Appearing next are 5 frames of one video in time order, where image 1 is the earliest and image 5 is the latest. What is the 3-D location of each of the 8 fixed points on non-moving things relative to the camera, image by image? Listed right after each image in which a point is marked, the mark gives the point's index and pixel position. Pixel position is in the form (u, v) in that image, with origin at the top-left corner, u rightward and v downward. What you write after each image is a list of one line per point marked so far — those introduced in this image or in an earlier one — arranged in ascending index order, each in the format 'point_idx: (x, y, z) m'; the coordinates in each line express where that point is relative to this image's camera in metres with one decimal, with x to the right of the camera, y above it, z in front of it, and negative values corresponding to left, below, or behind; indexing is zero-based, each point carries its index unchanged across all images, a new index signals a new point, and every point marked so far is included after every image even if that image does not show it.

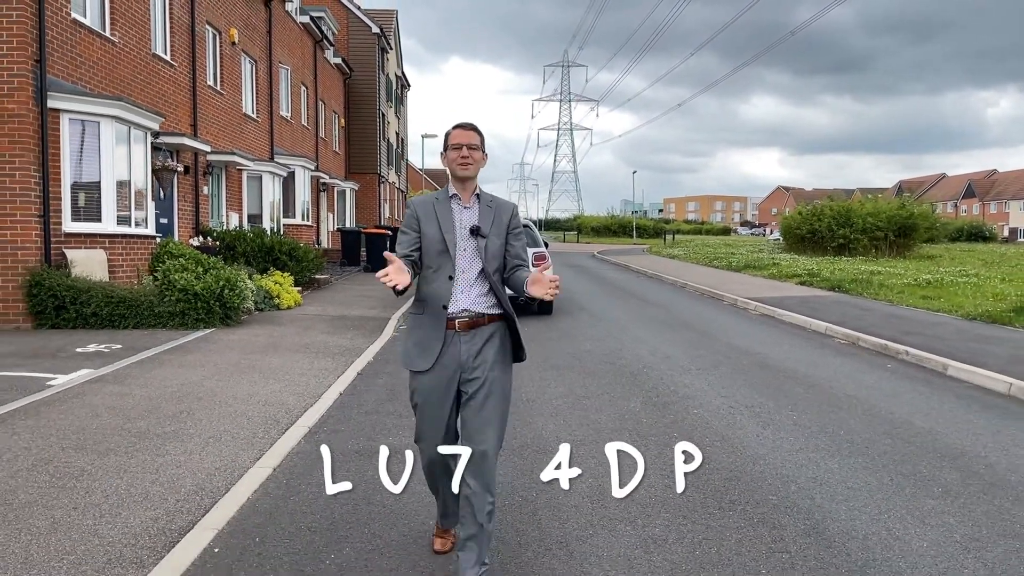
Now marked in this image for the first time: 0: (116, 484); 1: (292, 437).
0: (-2.3, -1.1, +4.9) m
1: (-1.6, -1.1, +5.9) m
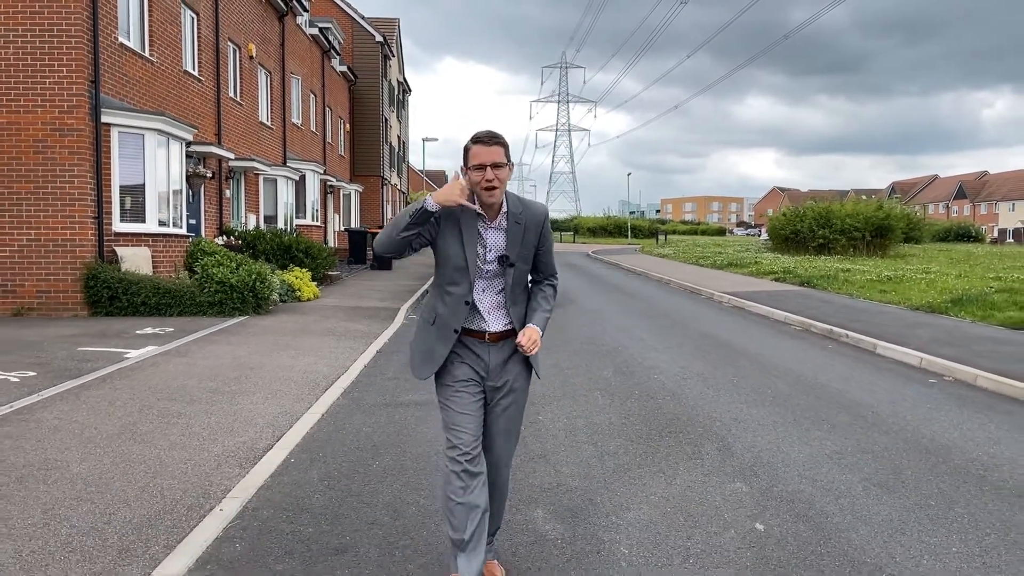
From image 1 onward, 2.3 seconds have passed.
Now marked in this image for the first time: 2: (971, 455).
0: (-2.4, -1.0, +6.4) m
1: (-1.6, -1.0, +7.5) m
2: (+3.1, -1.1, +5.6) m
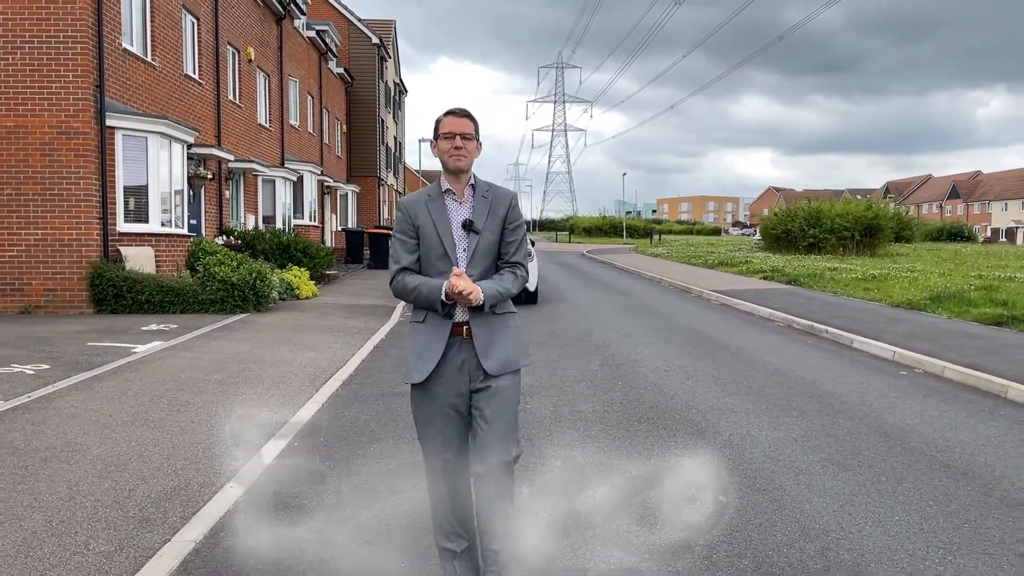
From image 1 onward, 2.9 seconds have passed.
0: (-2.5, -1.0, +6.8) m
1: (-1.7, -0.9, +7.9) m
2: (+3.1, -1.1, +6.0) m
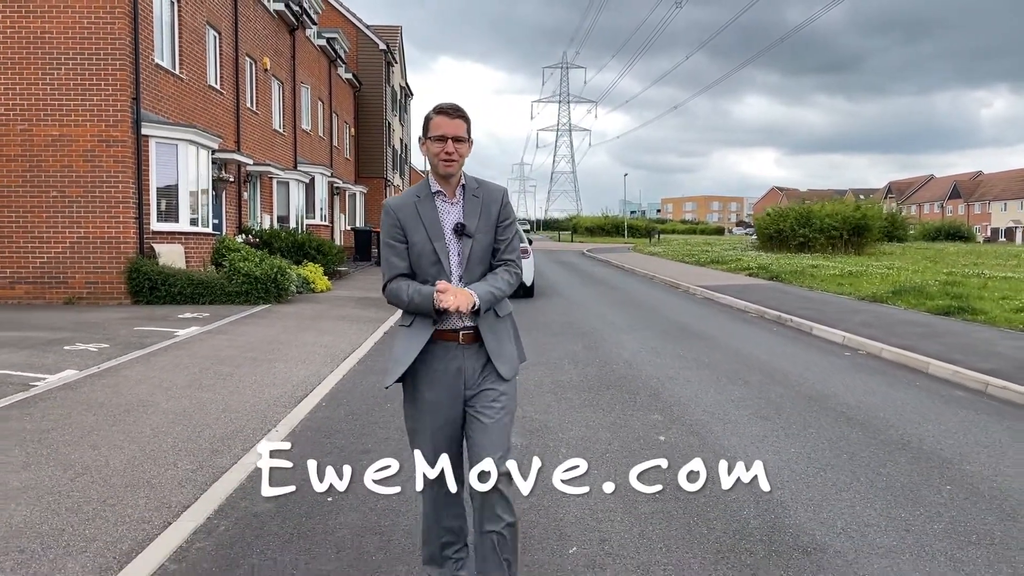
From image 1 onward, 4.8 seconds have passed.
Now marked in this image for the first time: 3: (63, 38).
0: (-2.6, -0.9, +8.1) m
1: (-1.8, -0.8, +9.2) m
2: (+3.0, -1.0, +7.3) m
3: (-7.6, +4.2, +13.8) m
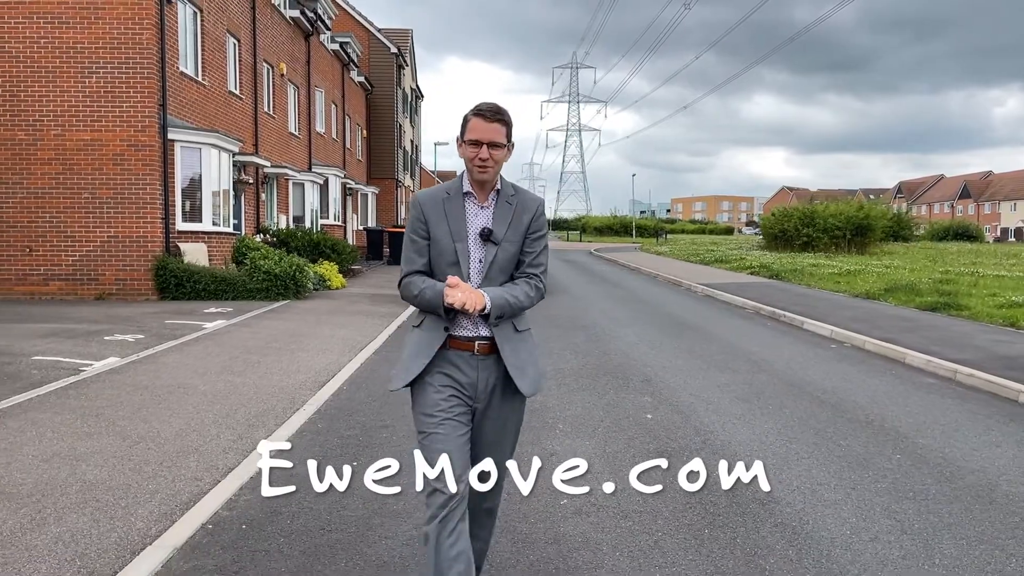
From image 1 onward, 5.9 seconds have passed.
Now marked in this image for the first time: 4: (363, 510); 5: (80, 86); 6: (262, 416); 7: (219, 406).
0: (-2.5, -0.8, +8.8) m
1: (-1.8, -0.8, +9.9) m
2: (+3.0, -1.0, +8.0) m
3: (-7.5, +4.3, +14.6) m
4: (-0.8, -1.2, +4.6) m
5: (-7.7, +3.6, +14.6) m
6: (-2.1, -1.1, +6.7) m
7: (-2.5, -1.0, +6.9) m
